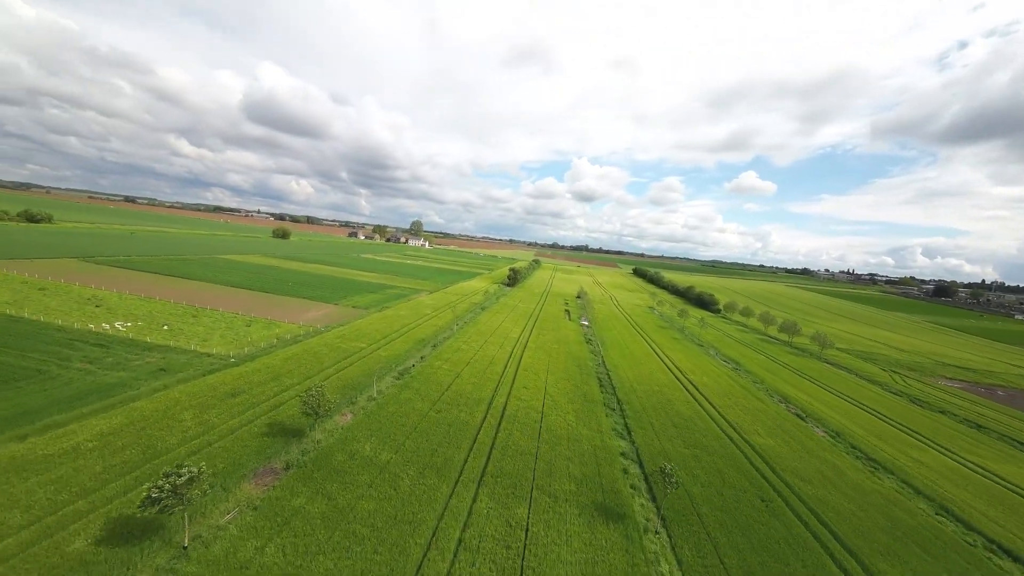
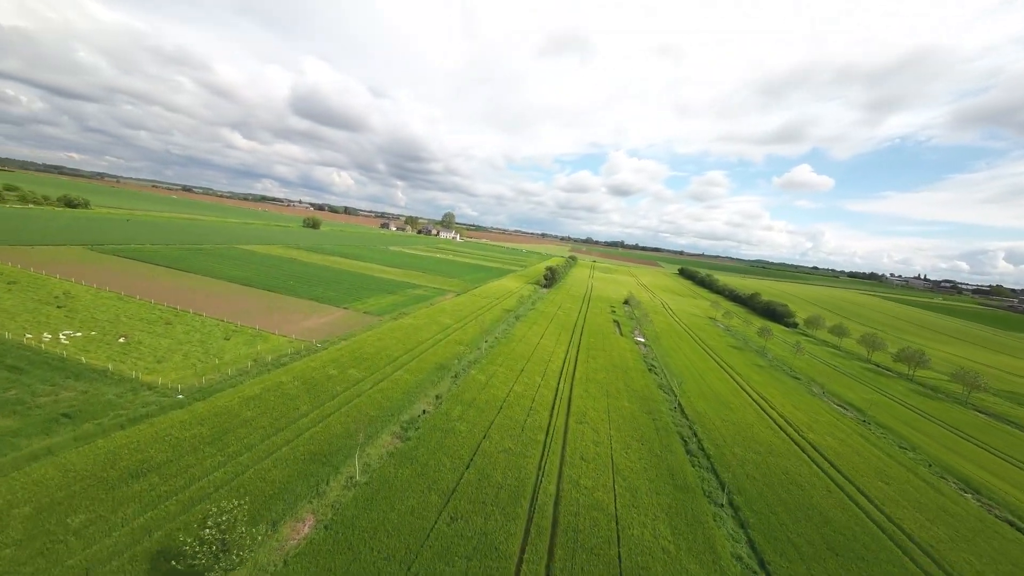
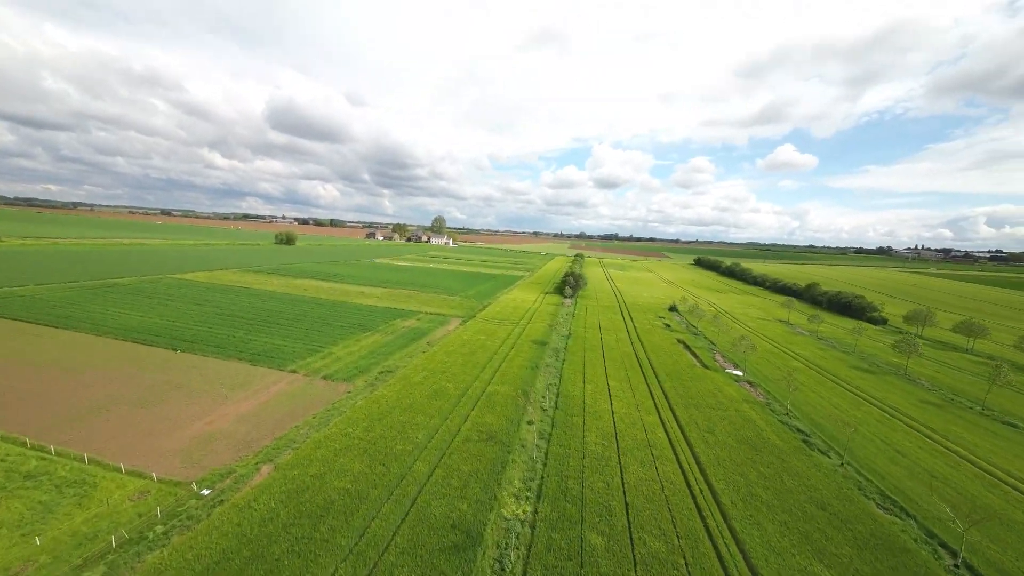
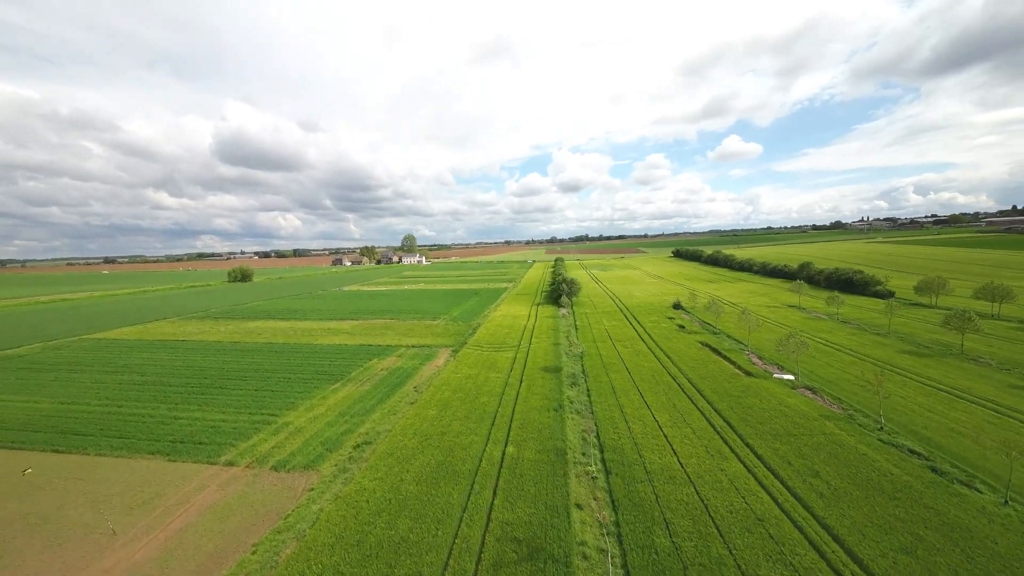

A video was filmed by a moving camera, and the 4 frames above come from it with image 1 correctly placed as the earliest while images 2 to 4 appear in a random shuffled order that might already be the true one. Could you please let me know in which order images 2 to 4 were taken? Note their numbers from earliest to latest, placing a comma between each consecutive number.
2, 3, 4
